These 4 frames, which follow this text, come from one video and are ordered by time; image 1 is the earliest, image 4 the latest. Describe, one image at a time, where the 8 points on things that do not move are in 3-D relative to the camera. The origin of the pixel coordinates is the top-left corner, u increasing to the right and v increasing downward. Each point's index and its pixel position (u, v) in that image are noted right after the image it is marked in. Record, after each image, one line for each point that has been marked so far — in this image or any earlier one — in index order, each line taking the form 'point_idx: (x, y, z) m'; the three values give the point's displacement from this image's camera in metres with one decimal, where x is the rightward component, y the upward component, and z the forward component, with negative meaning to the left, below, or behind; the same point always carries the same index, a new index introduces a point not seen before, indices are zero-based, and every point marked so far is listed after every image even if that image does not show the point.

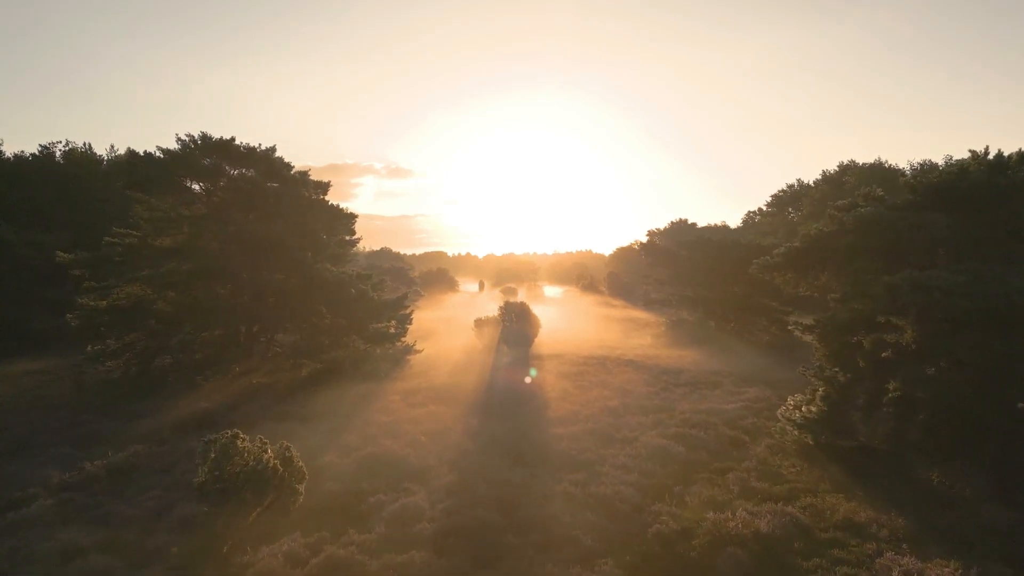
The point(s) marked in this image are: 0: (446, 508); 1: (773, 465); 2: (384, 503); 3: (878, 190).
0: (-1.6, -5.4, +15.6) m
1: (+7.8, -5.3, +19.0) m
2: (-3.2, -5.4, +16.1) m
3: (+10.8, +2.9, +18.7) m
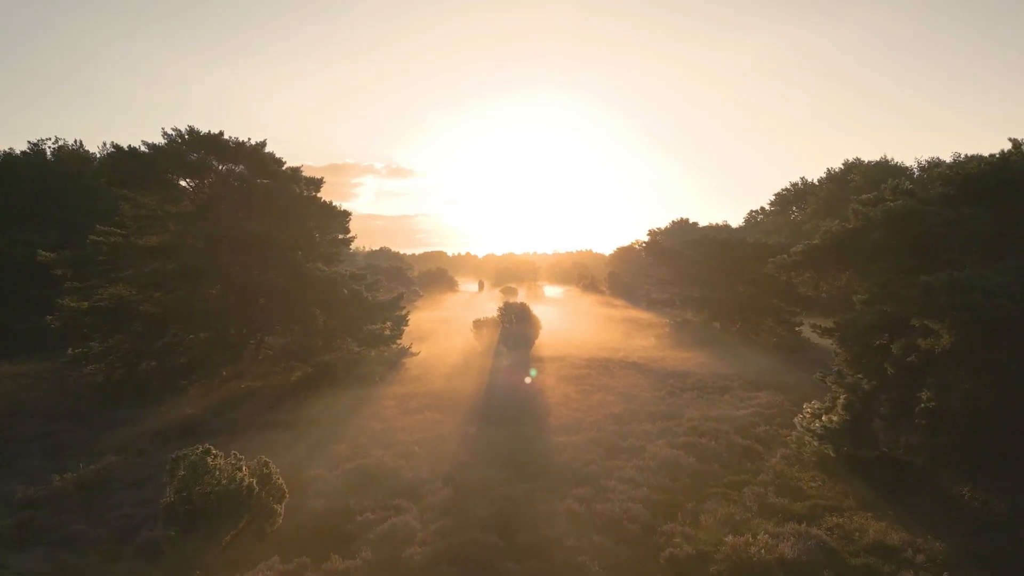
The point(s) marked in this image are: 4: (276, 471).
0: (-1.6, -5.4, +14.3) m
1: (+7.8, -5.3, +17.7) m
2: (-3.2, -5.5, +14.8) m
3: (+10.8, +2.9, +17.4) m
4: (-5.3, -4.1, +14.2) m
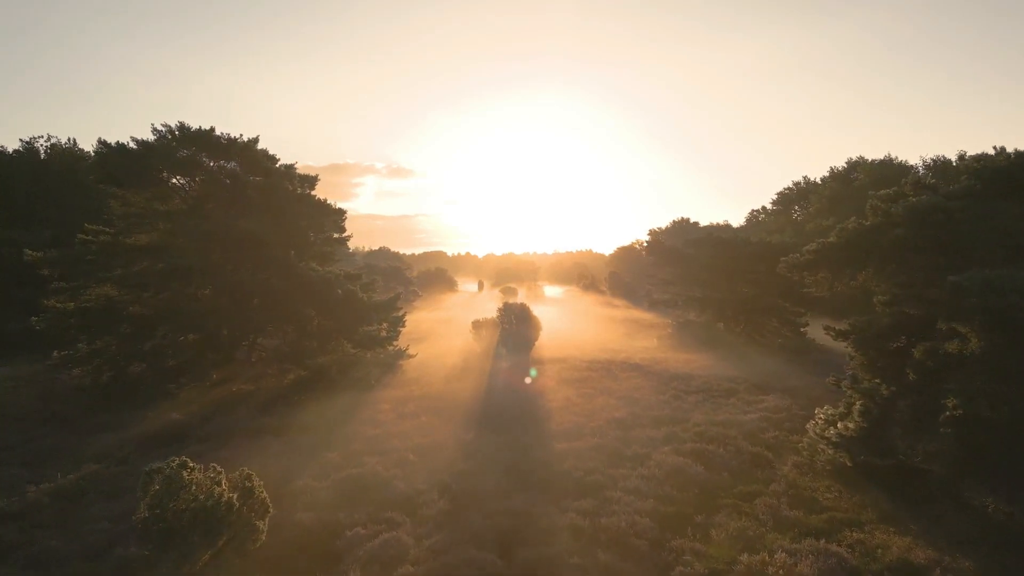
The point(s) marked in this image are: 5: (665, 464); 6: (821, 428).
0: (-1.6, -5.4, +13.4) m
1: (+7.8, -5.3, +16.8) m
2: (-3.3, -5.5, +13.9) m
3: (+10.8, +2.9, +16.5) m
4: (-5.3, -4.1, +13.3) m
5: (+4.5, -5.3, +19.0) m
6: (+9.0, -4.1, +18.6) m
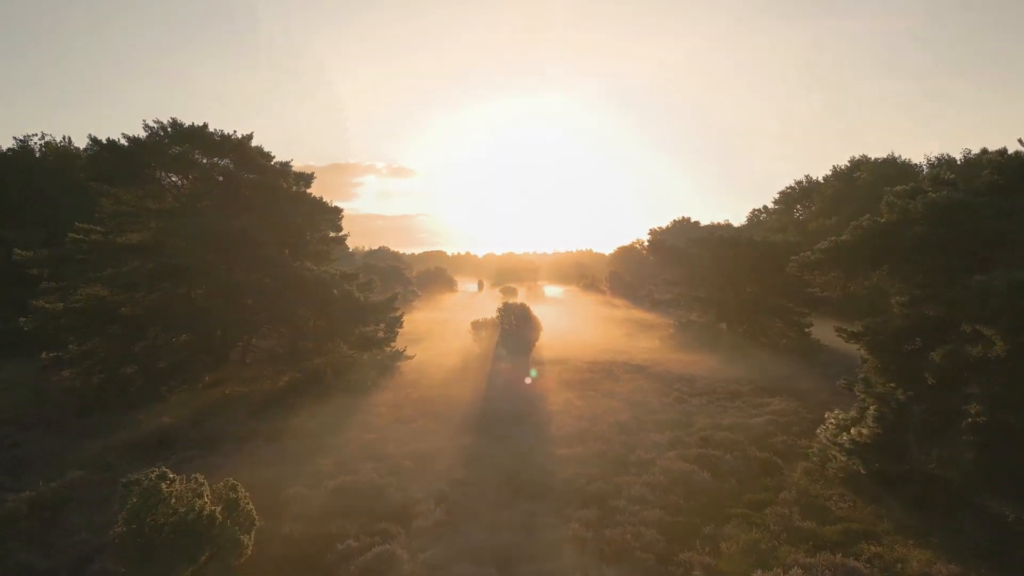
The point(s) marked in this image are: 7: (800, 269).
0: (-1.6, -5.4, +12.7) m
1: (+7.7, -5.3, +16.1) m
2: (-3.3, -5.5, +13.2) m
3: (+10.8, +2.8, +15.8) m
4: (-5.3, -4.1, +12.6) m
5: (+4.5, -5.3, +18.3) m
6: (+9.0, -4.1, +17.9) m
7: (+8.7, +0.6, +19.4) m
